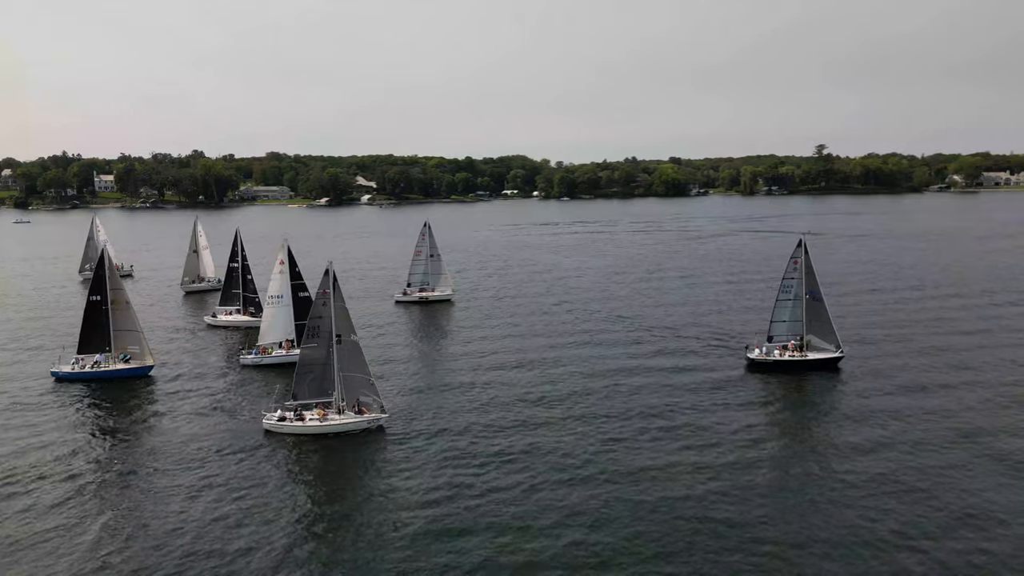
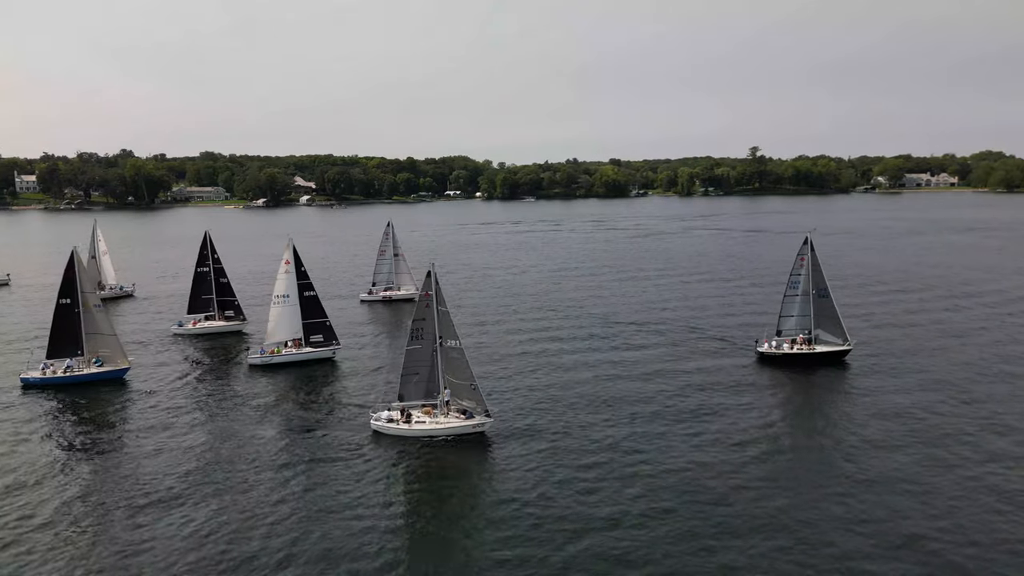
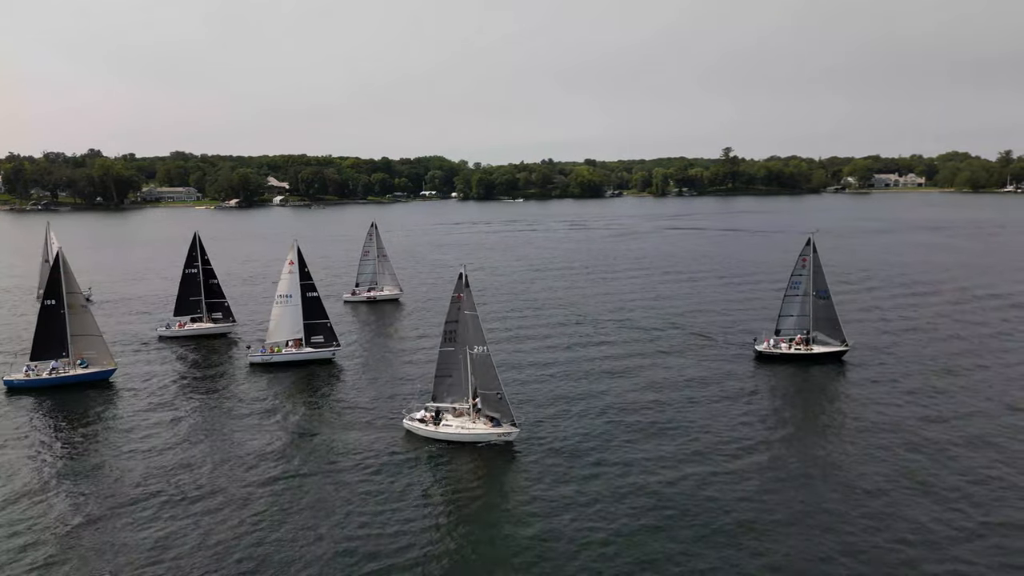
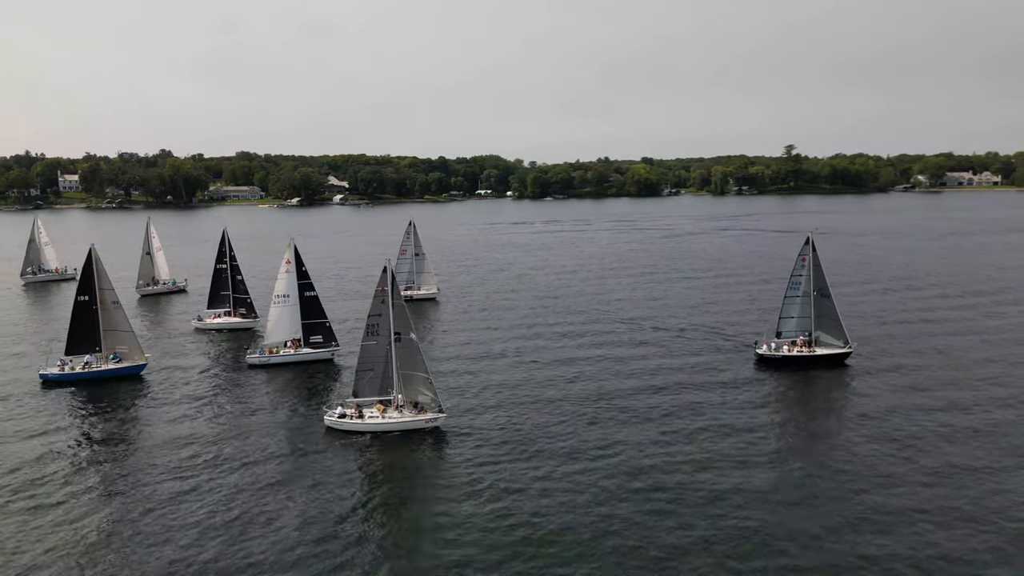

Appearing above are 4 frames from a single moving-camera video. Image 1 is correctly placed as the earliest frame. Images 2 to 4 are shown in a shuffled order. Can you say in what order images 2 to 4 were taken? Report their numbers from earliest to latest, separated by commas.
4, 2, 3
